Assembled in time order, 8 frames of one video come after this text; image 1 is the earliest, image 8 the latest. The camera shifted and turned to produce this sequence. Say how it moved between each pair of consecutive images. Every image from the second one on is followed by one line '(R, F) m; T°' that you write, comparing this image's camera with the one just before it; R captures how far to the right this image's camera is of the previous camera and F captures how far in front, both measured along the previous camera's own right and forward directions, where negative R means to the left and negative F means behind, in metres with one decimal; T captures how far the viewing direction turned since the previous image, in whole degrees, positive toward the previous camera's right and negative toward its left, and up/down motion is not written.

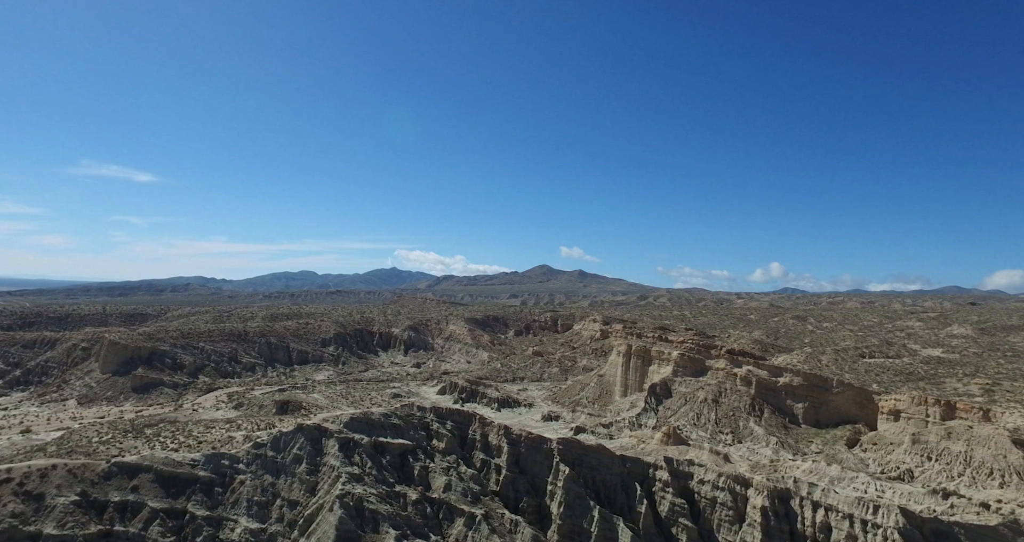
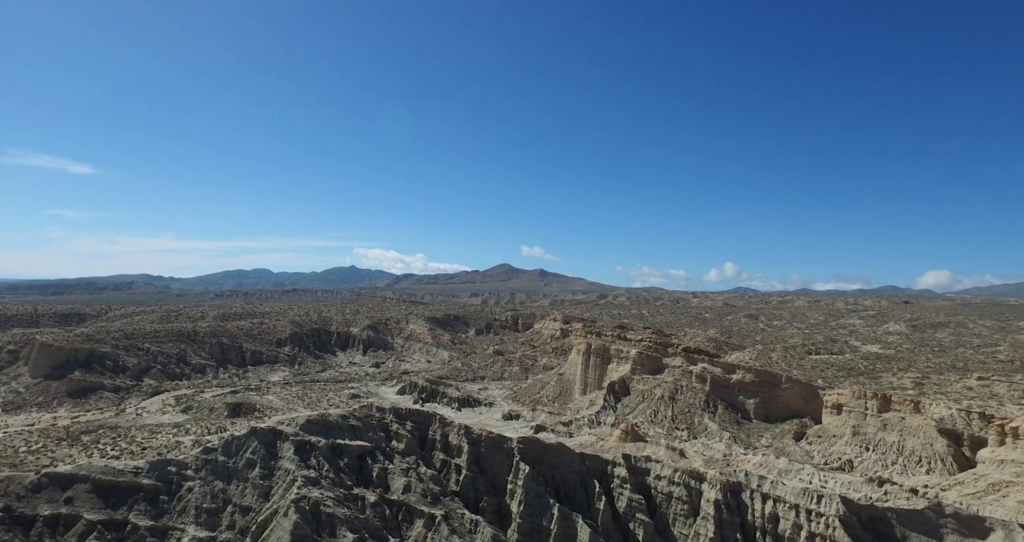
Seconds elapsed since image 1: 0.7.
(0.0, +0.2) m; +4°
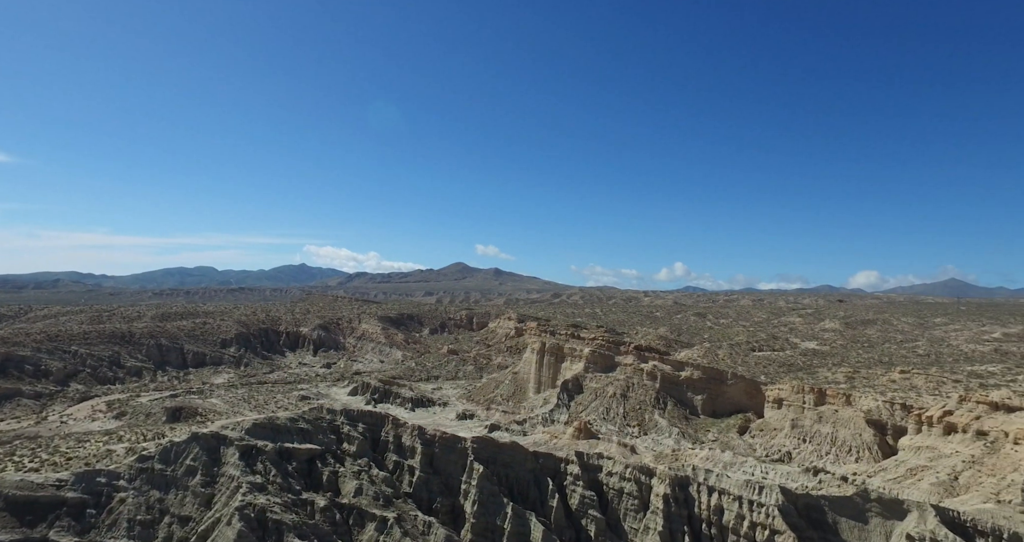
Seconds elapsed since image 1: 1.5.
(-0.1, +0.4) m; +4°
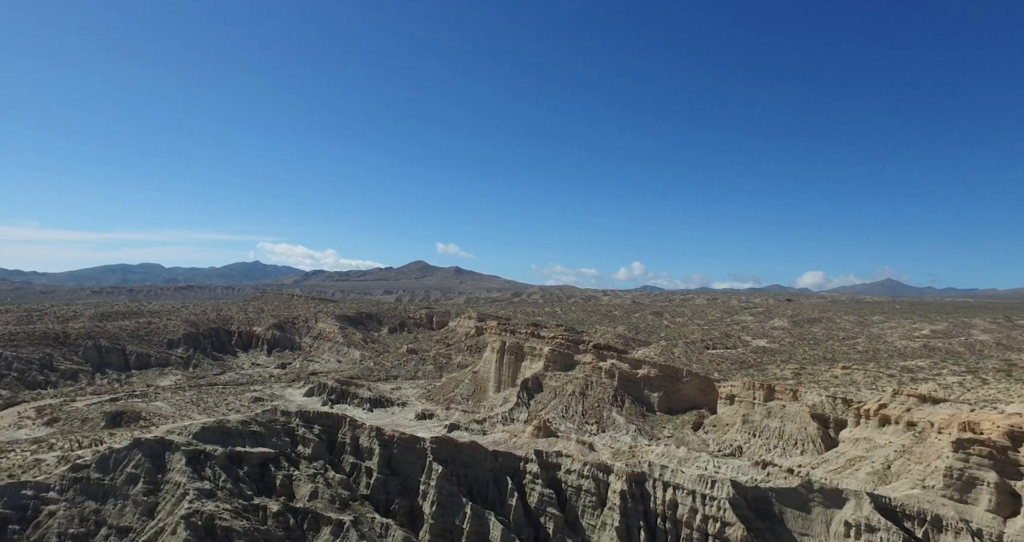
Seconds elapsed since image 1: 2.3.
(0.0, +0.5) m; +4°
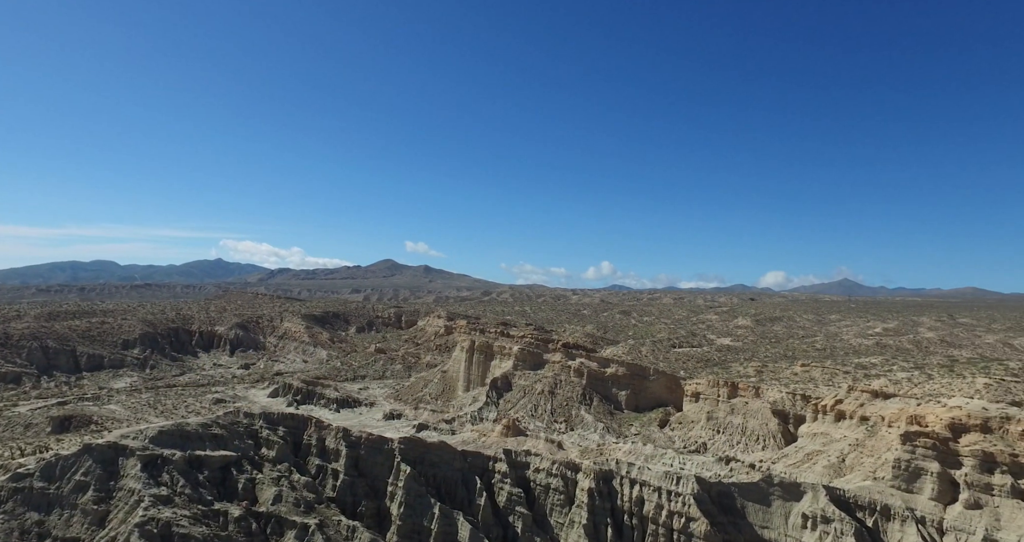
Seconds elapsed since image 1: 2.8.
(0.0, +0.5) m; +3°
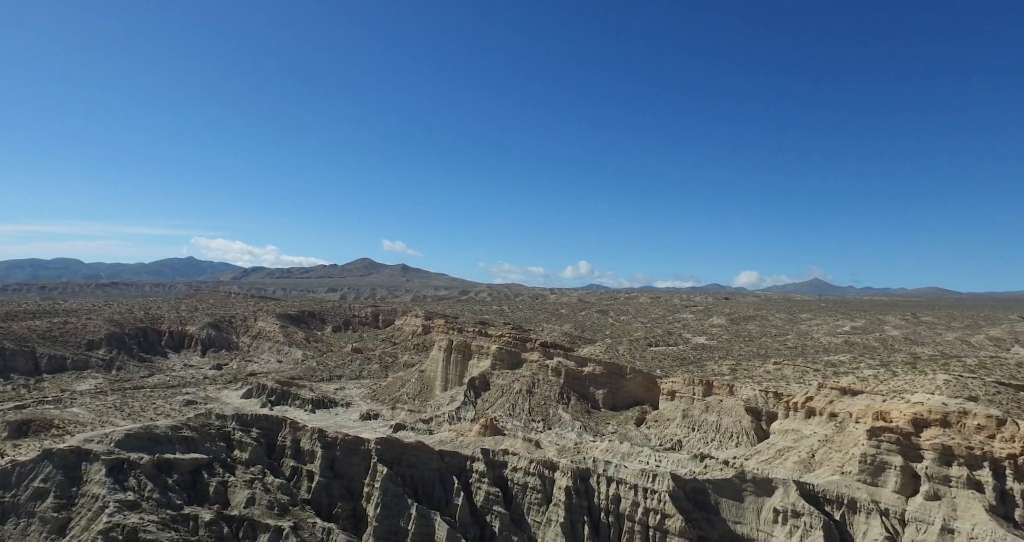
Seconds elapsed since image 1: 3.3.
(0.0, +0.4) m; +2°
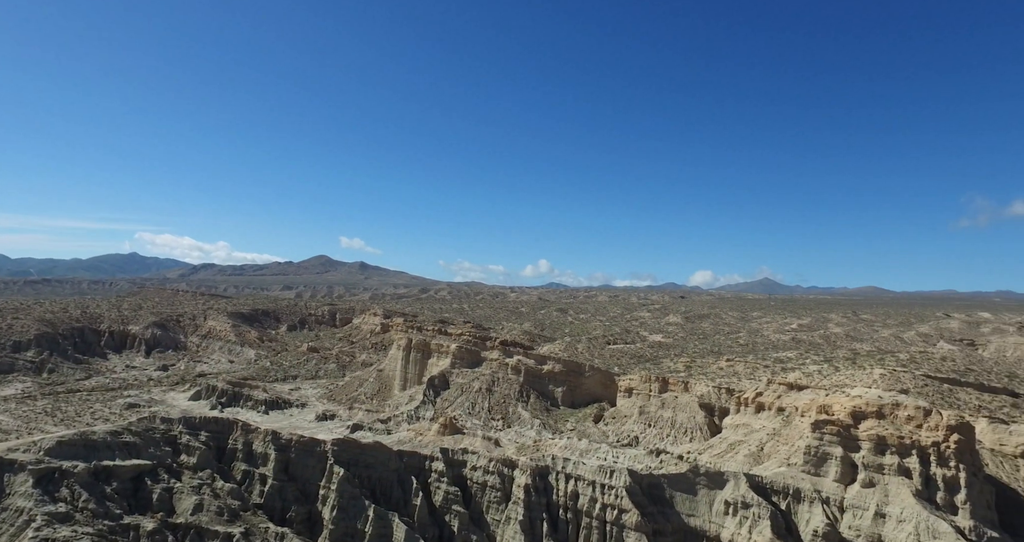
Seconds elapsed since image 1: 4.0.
(-0.1, +1.1) m; +4°
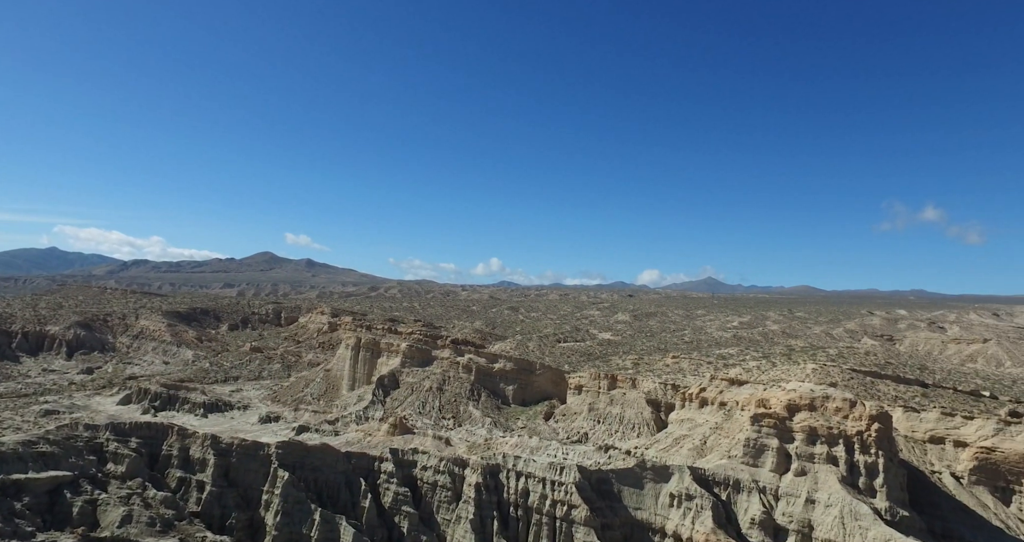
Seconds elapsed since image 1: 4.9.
(+0.3, +0.7) m; +5°
